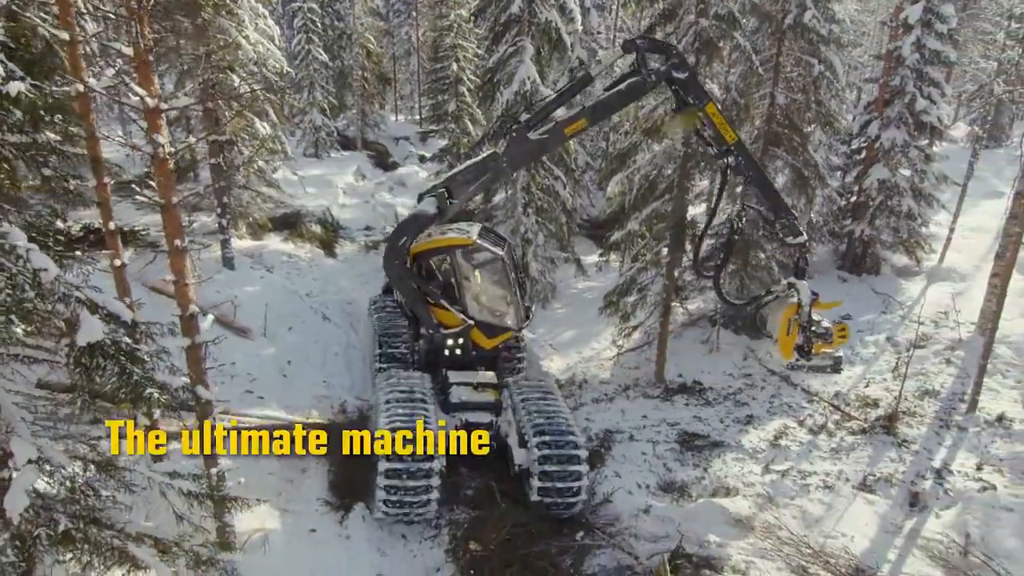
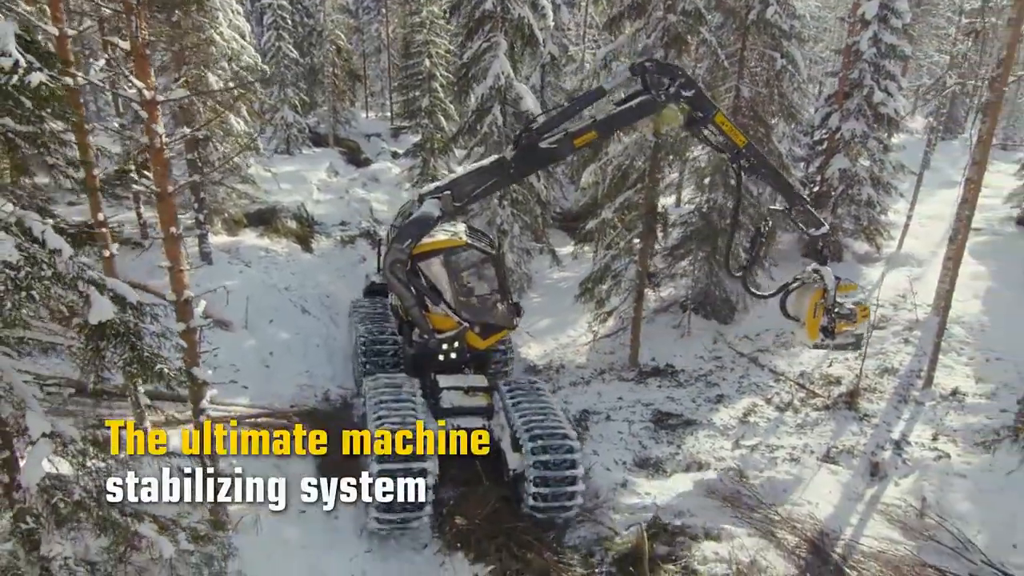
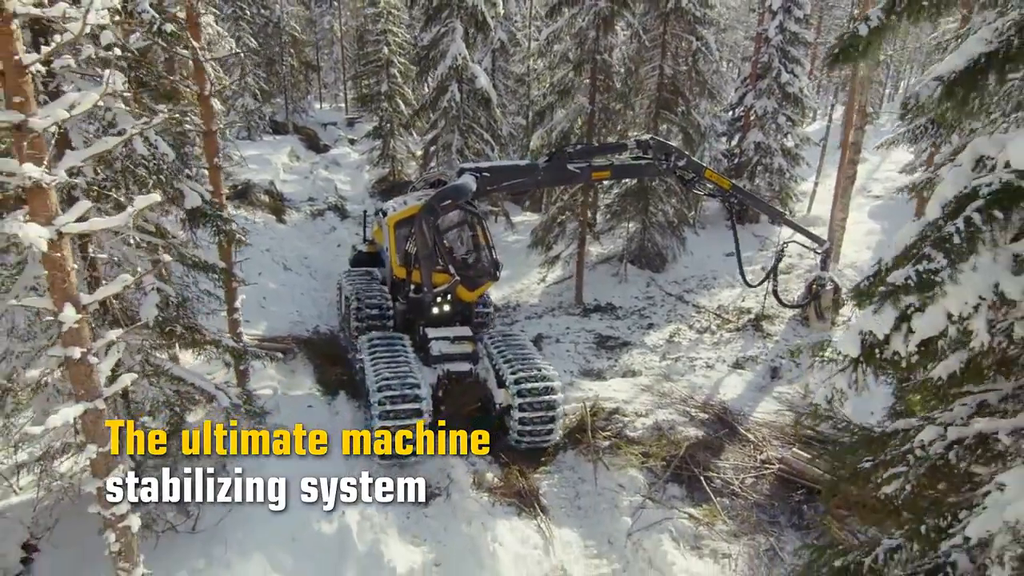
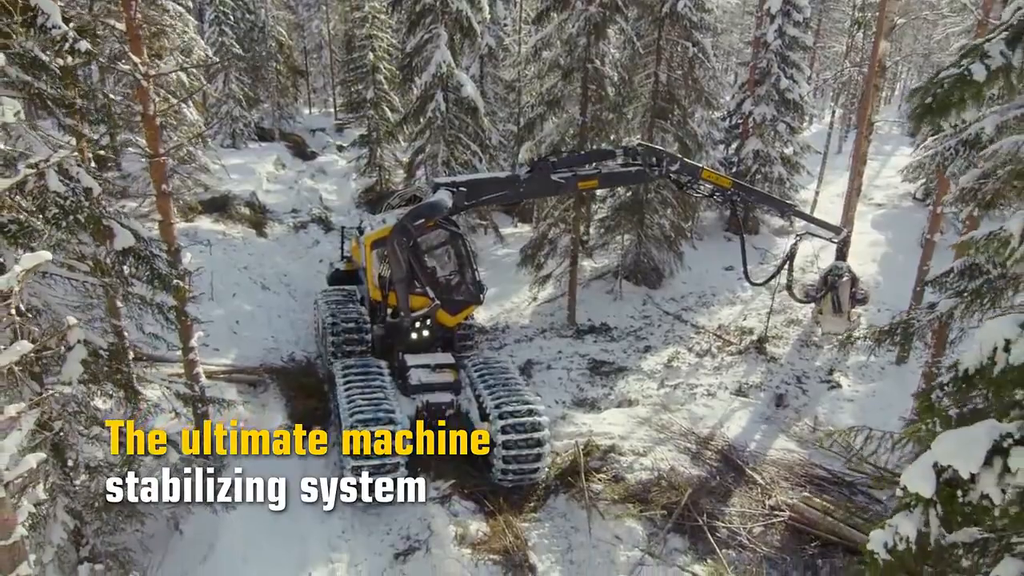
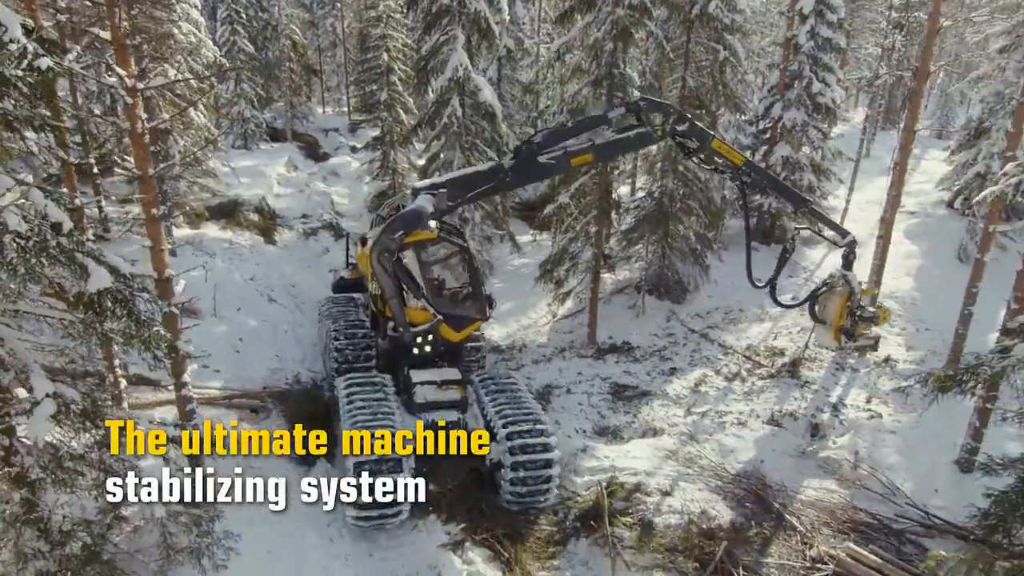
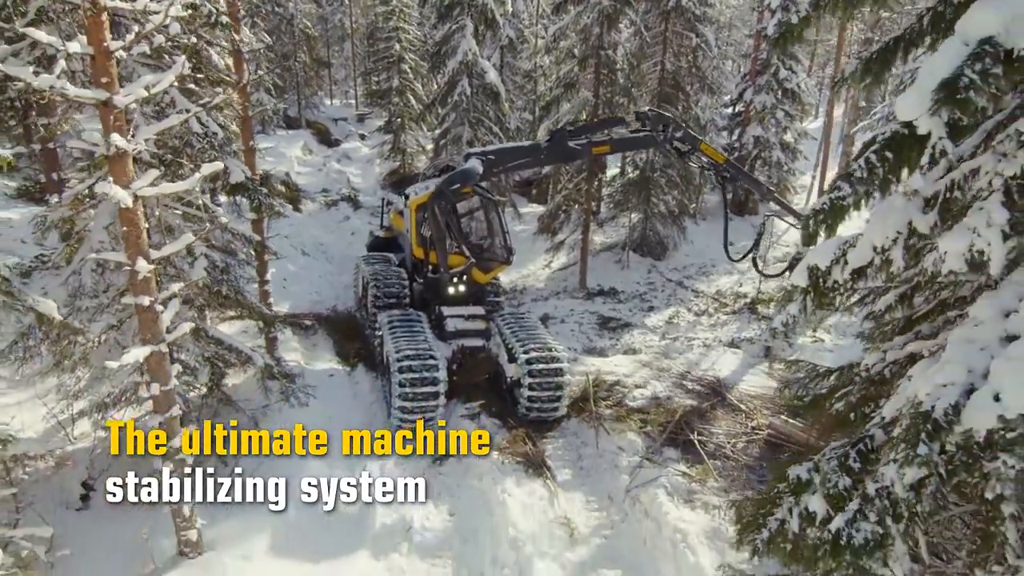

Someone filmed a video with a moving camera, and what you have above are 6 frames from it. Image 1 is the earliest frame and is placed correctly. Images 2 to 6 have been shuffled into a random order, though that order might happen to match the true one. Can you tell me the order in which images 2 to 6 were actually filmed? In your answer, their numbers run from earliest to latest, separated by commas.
2, 5, 4, 3, 6
